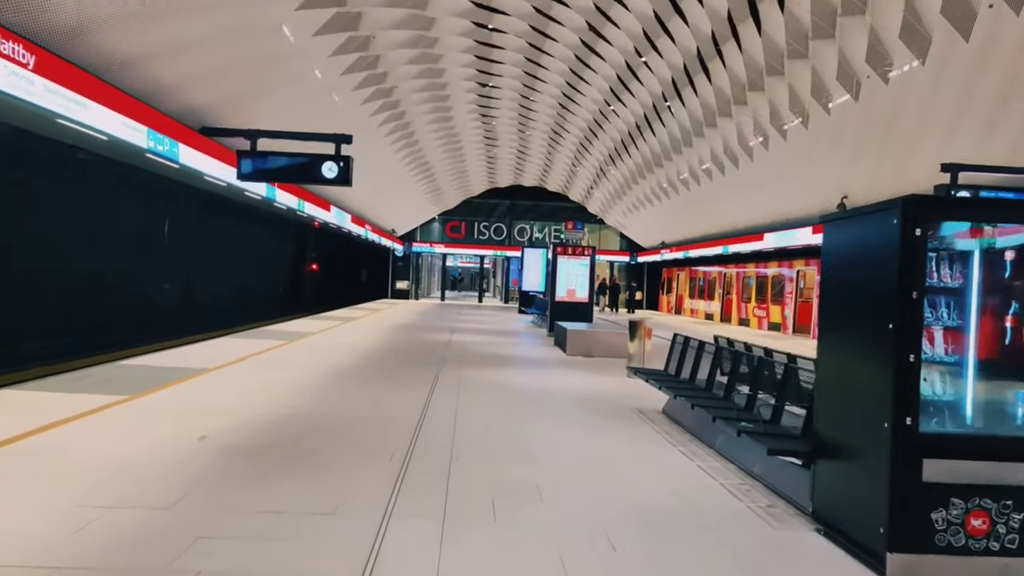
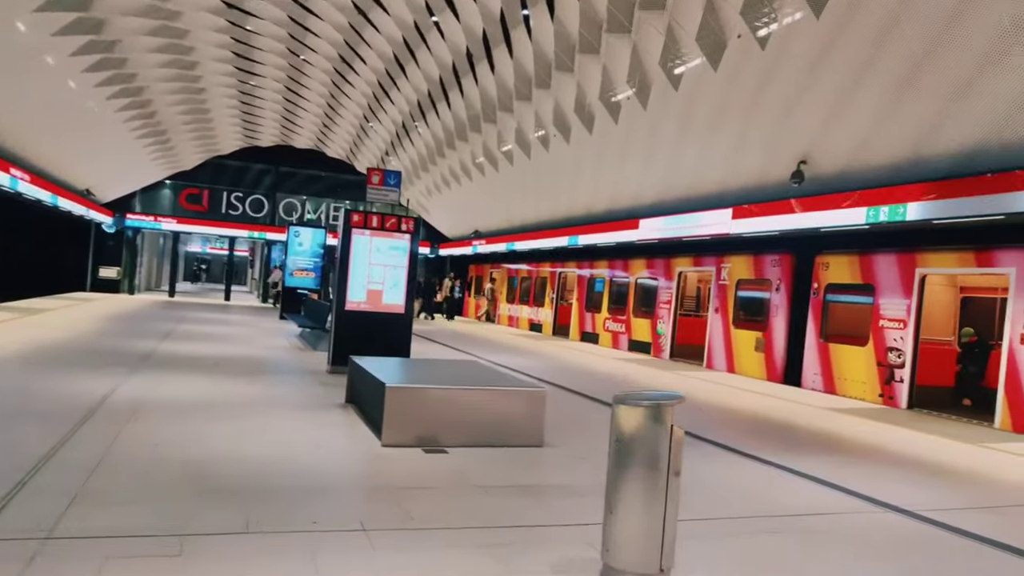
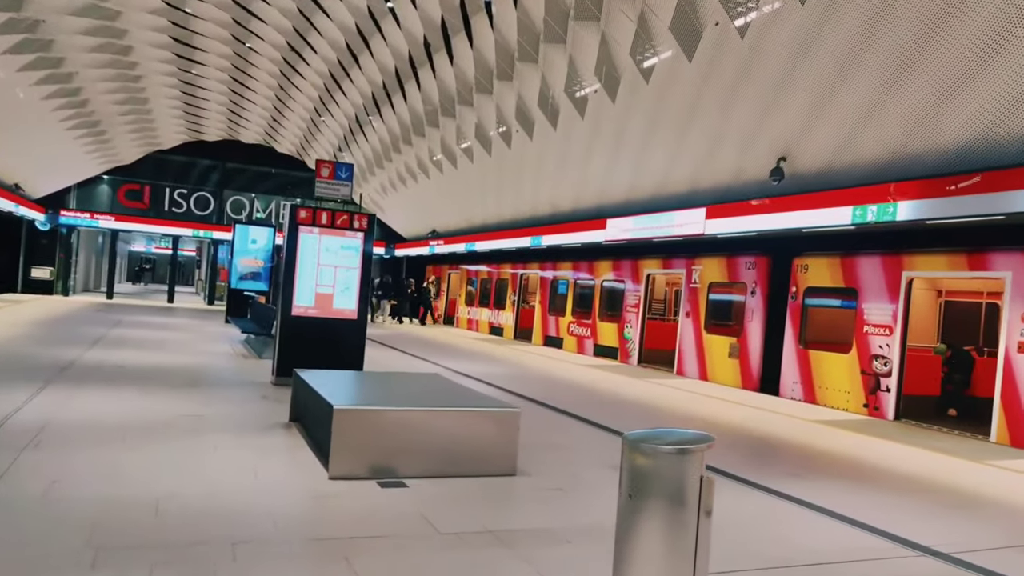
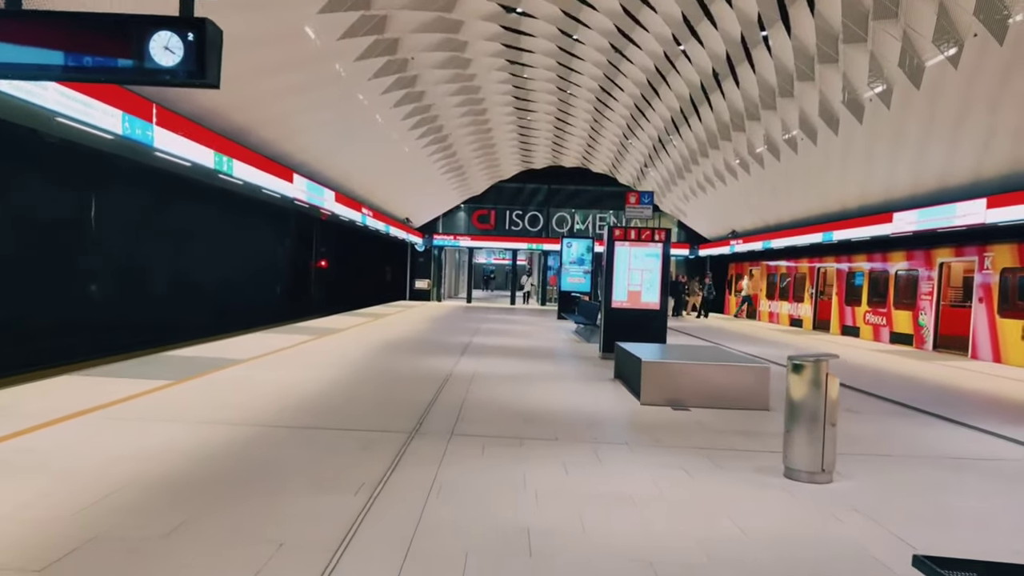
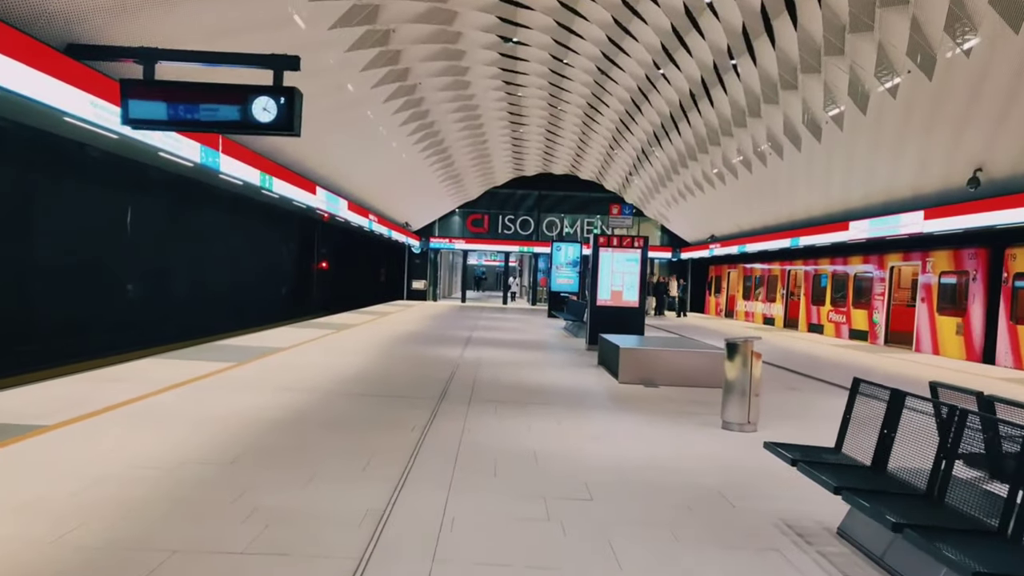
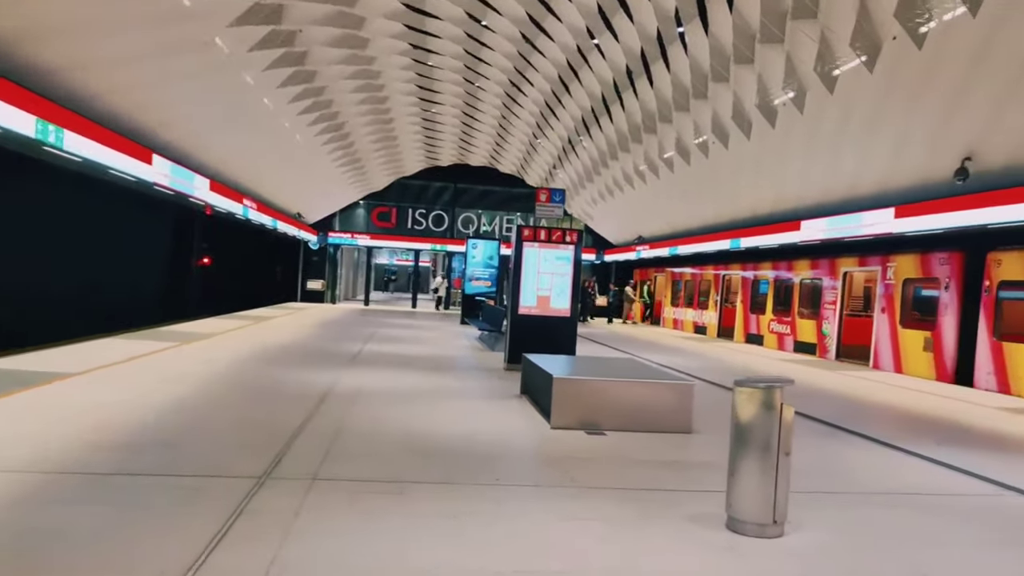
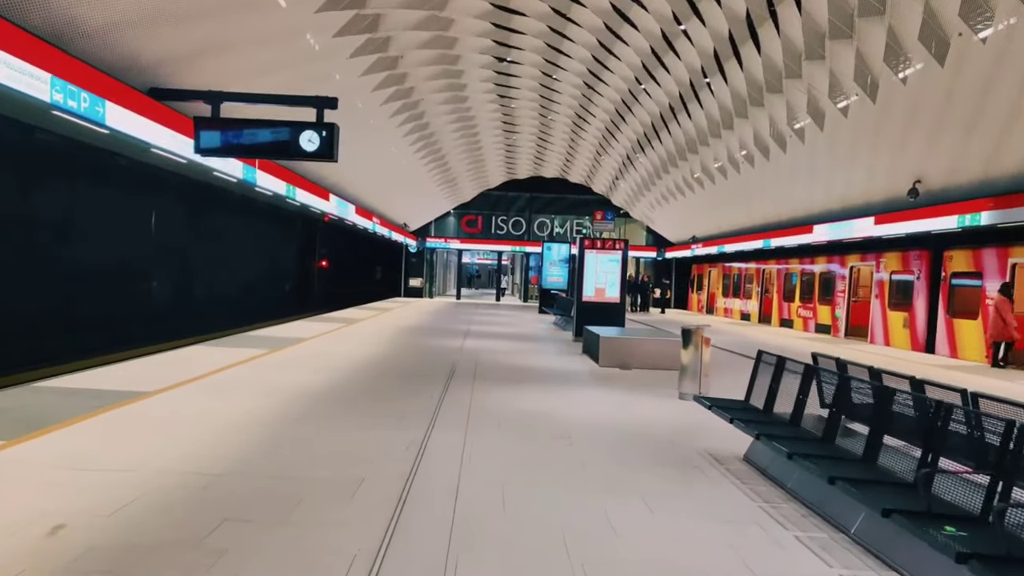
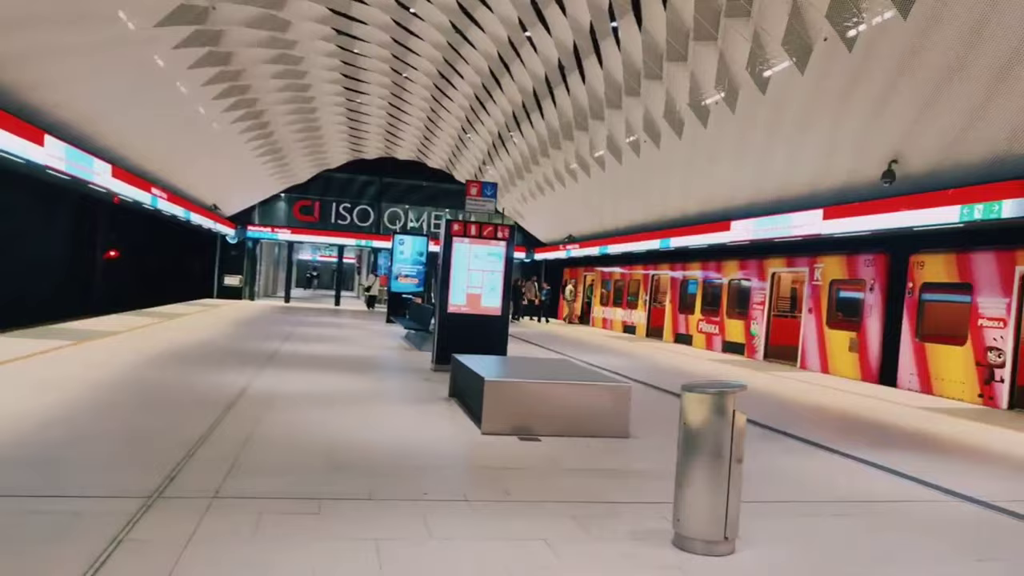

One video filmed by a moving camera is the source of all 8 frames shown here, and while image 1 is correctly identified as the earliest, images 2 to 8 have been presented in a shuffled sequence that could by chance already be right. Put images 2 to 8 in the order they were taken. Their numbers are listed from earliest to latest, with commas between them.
7, 5, 4, 6, 8, 2, 3
